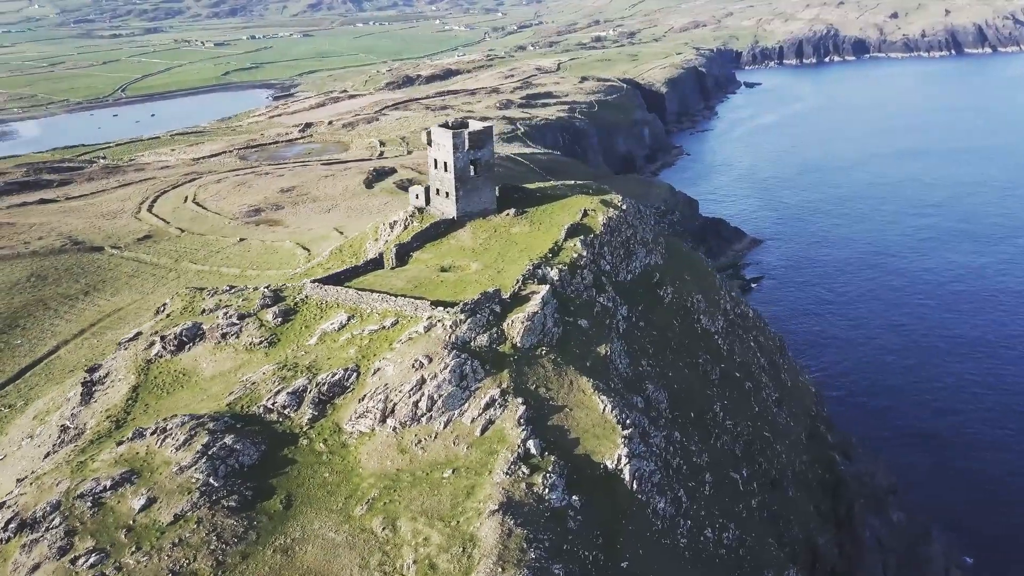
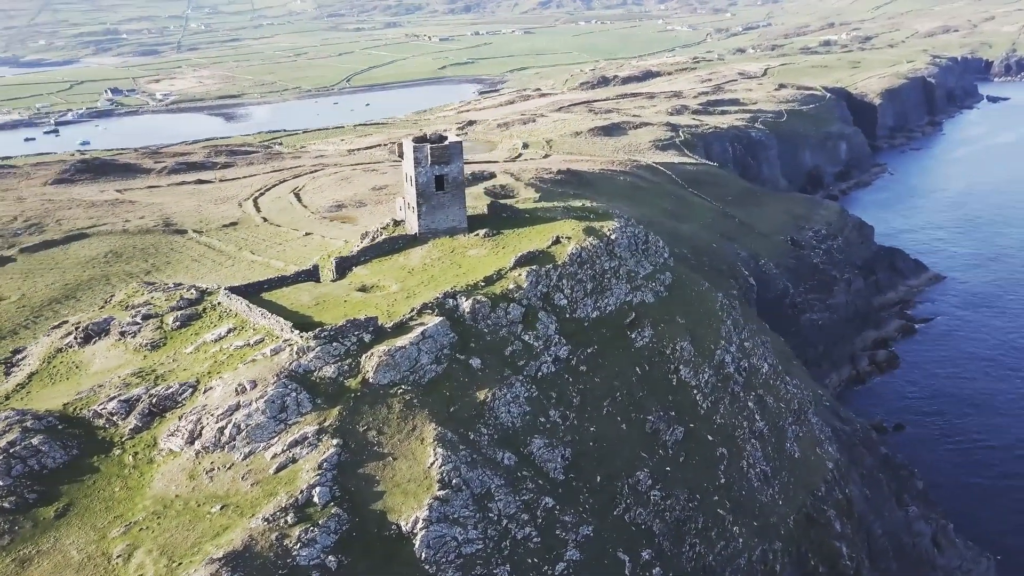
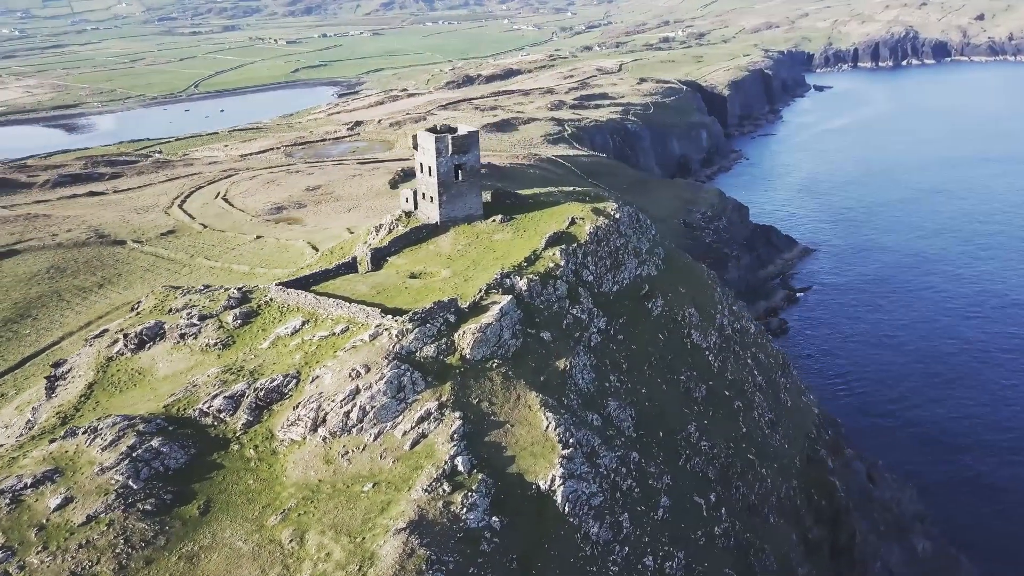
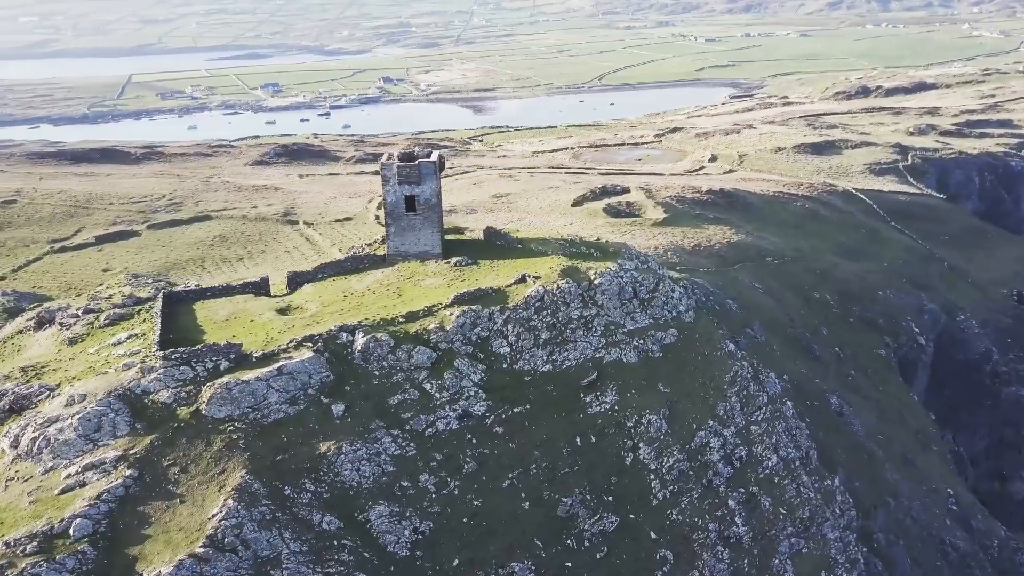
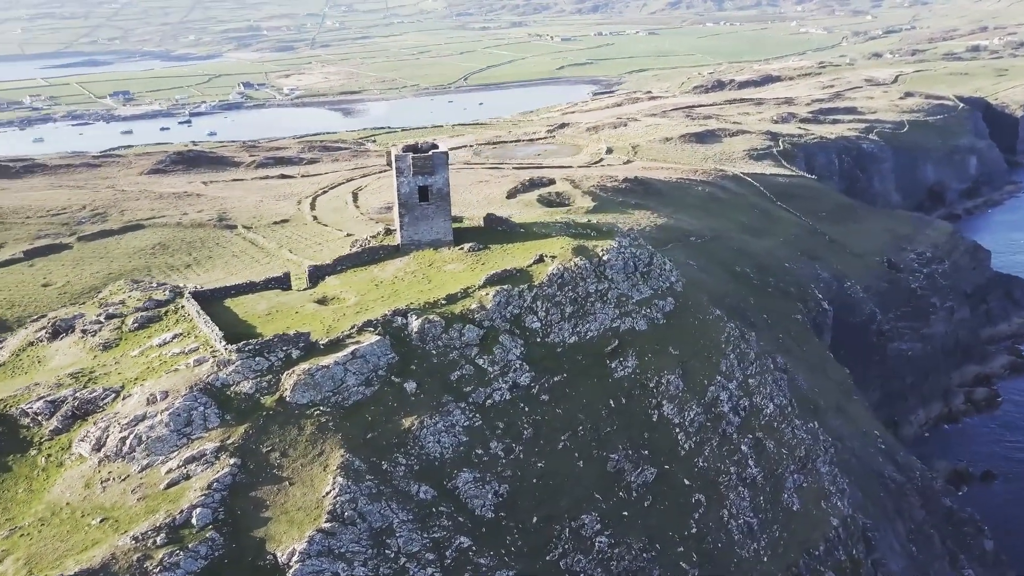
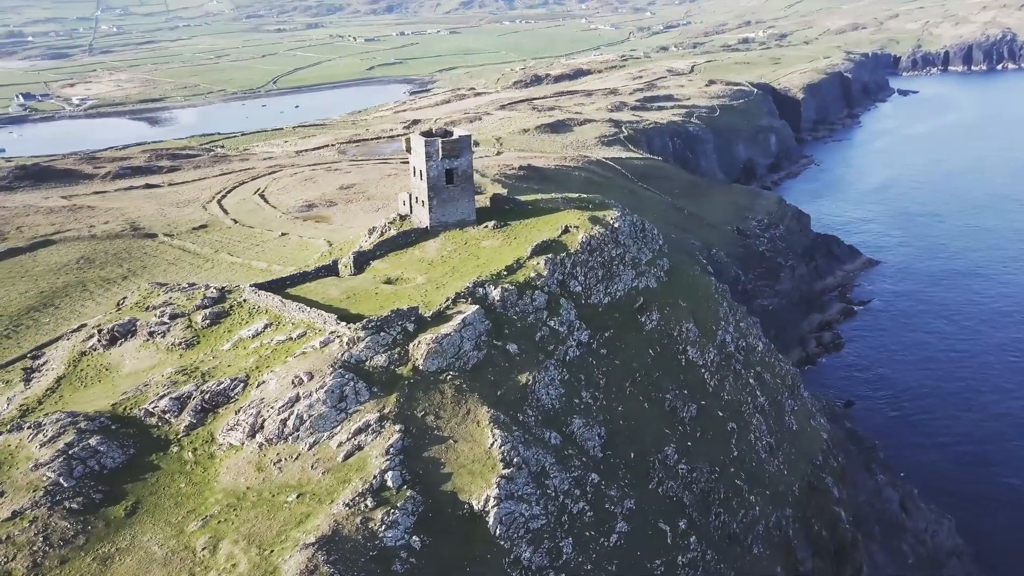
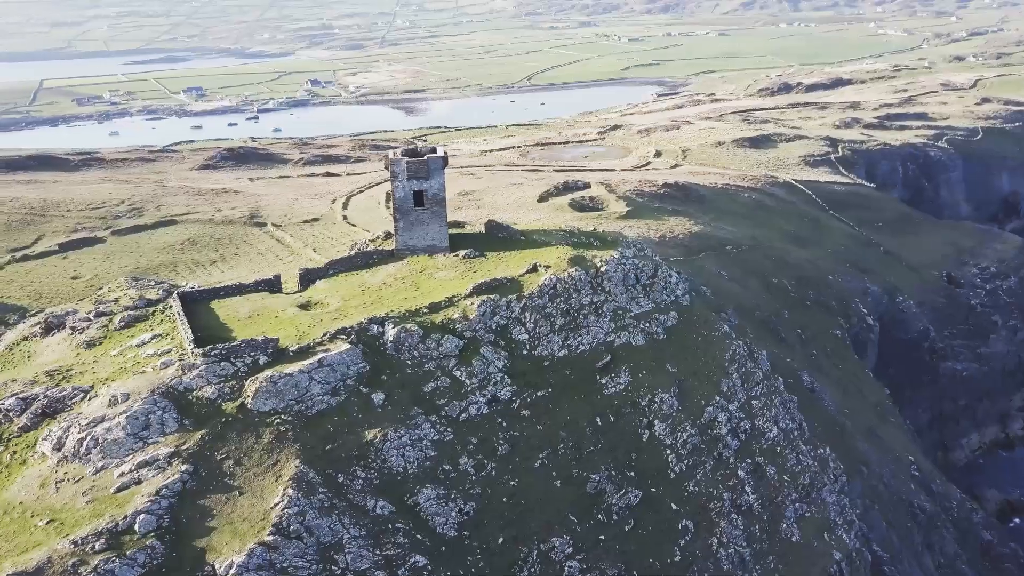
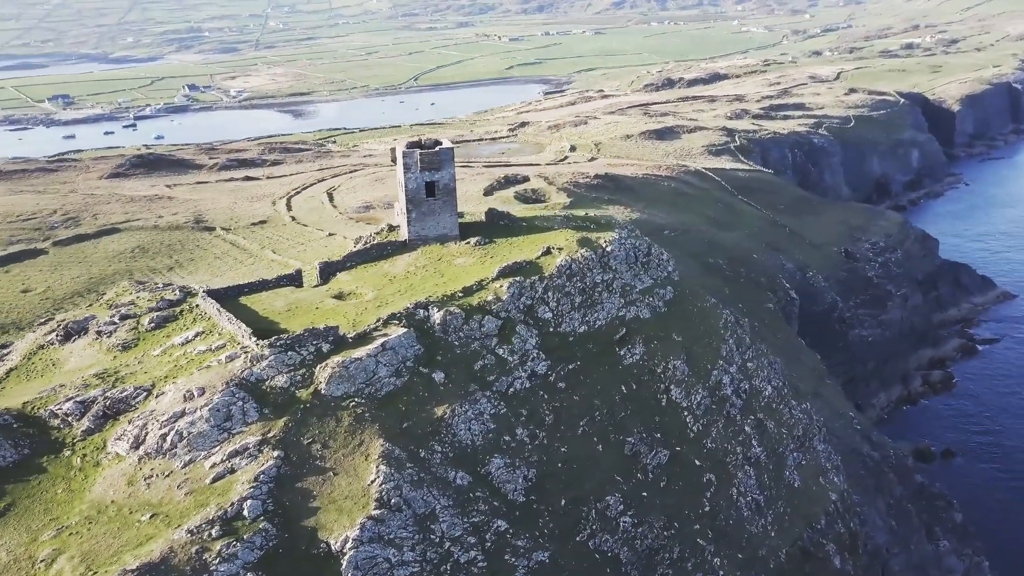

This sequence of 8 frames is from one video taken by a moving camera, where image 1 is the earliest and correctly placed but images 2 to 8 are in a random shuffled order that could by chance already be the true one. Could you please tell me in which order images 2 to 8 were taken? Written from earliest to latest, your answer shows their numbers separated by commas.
3, 6, 2, 8, 5, 7, 4
